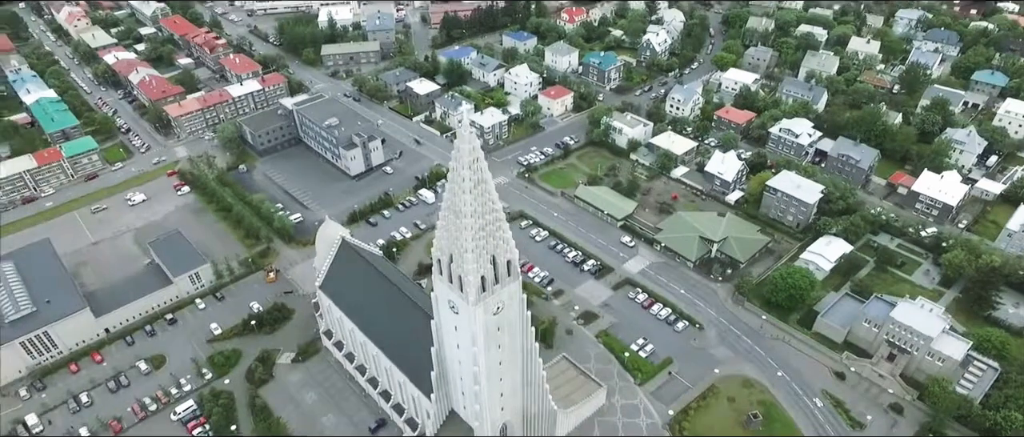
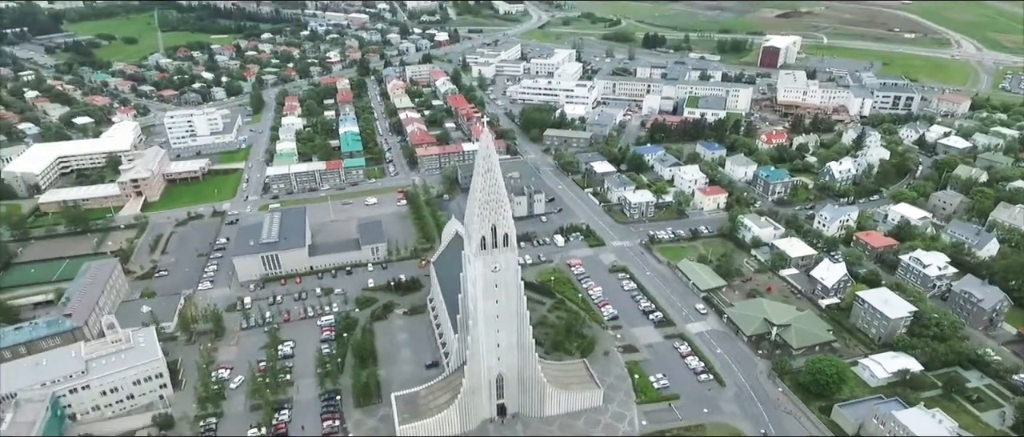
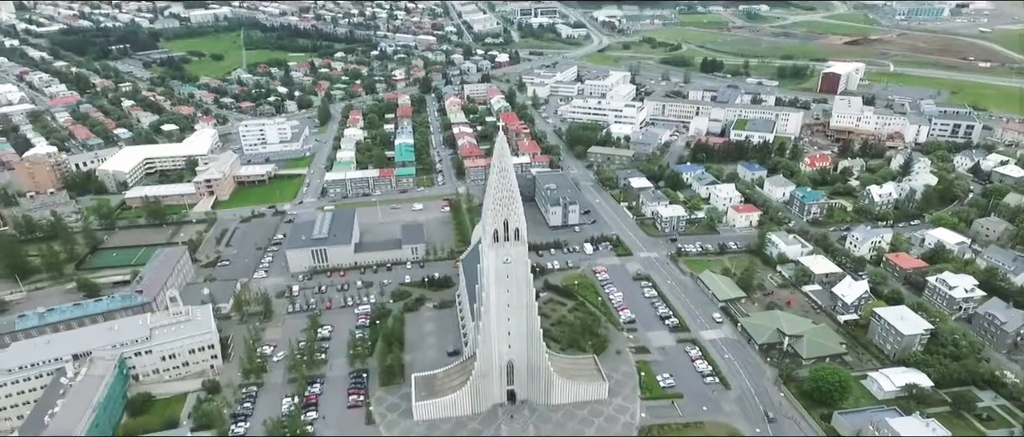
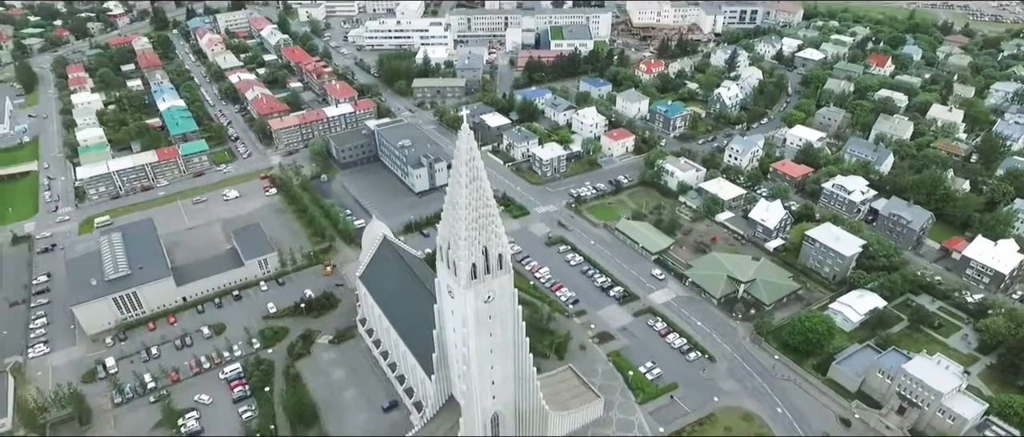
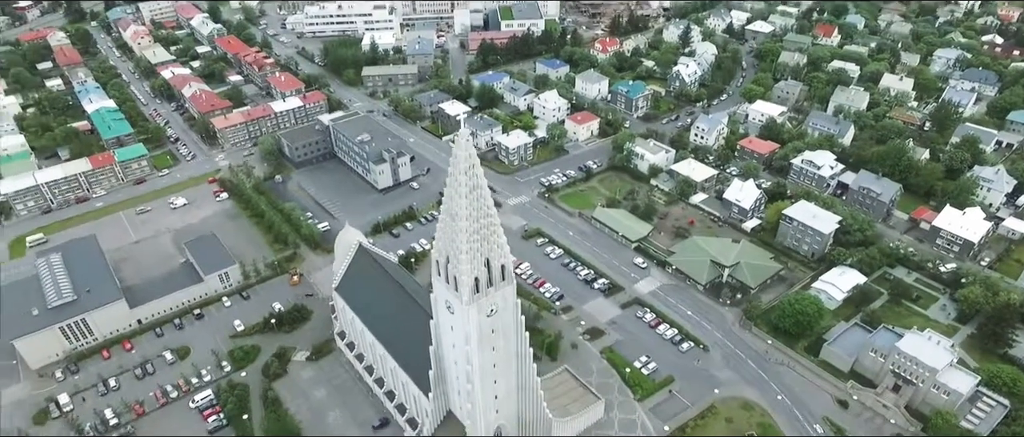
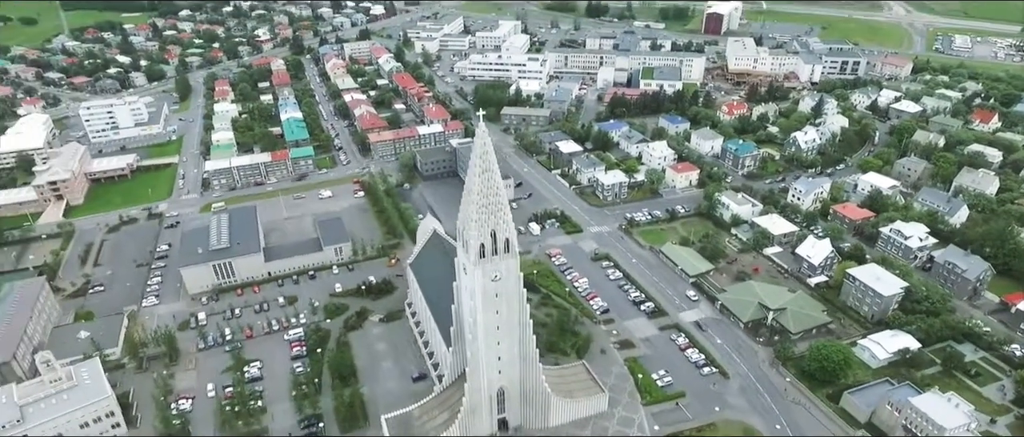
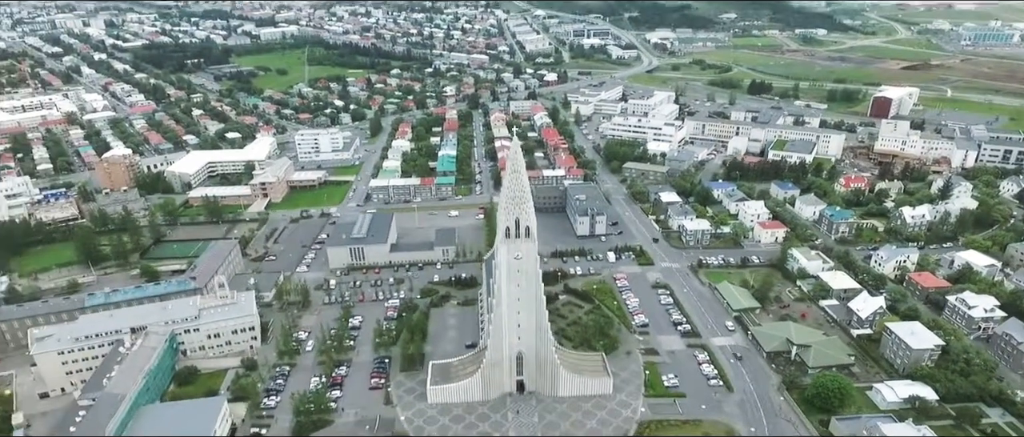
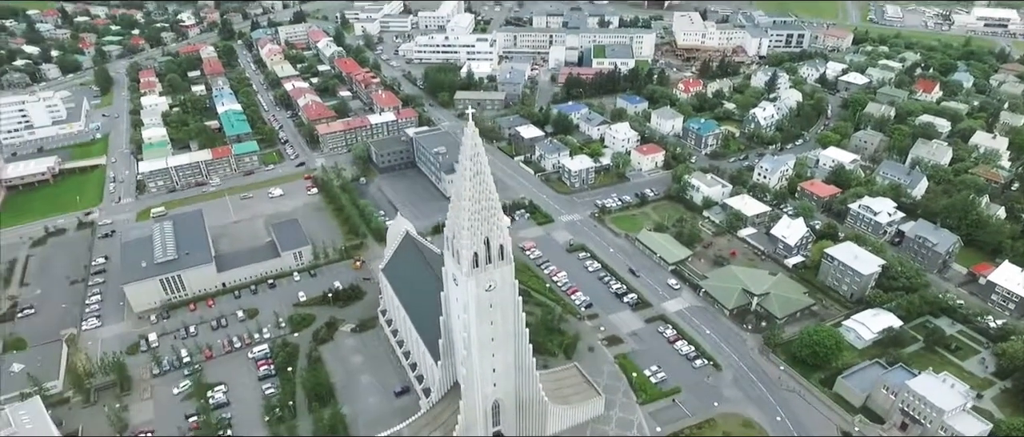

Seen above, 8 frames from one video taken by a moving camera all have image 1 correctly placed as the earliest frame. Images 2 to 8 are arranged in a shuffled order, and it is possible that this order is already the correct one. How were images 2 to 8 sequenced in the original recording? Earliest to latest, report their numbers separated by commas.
5, 4, 8, 6, 2, 3, 7
